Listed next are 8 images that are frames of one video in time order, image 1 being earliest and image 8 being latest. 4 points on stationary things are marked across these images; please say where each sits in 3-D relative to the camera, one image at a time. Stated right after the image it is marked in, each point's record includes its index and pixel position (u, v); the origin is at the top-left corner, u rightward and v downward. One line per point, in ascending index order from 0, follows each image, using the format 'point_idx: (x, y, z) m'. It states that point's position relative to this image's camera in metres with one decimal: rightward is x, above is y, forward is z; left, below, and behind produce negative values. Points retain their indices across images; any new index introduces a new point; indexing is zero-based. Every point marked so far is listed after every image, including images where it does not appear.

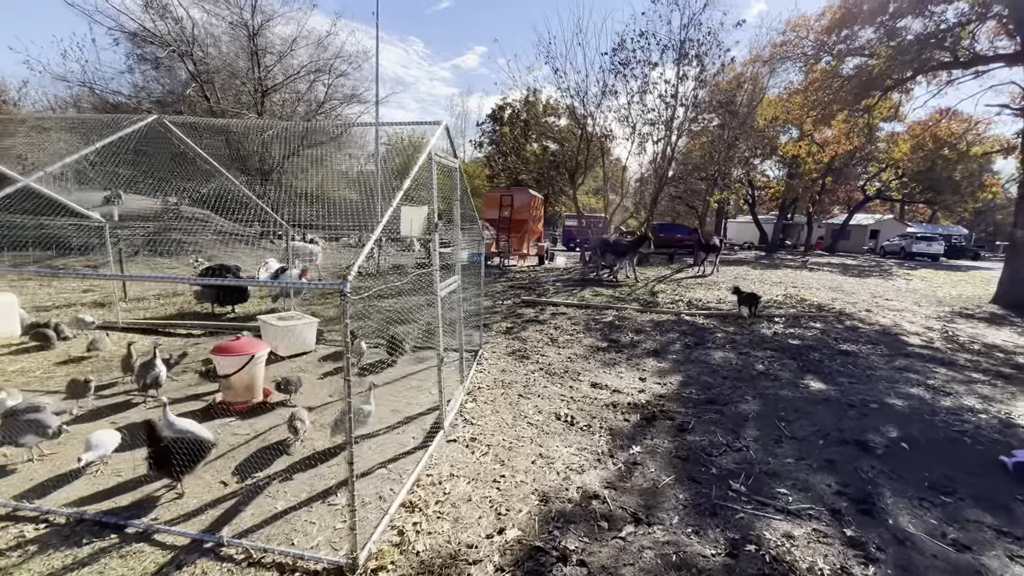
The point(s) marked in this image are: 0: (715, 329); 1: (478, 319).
0: (+2.9, -0.6, +6.7) m
1: (-0.5, -0.5, +6.8) m
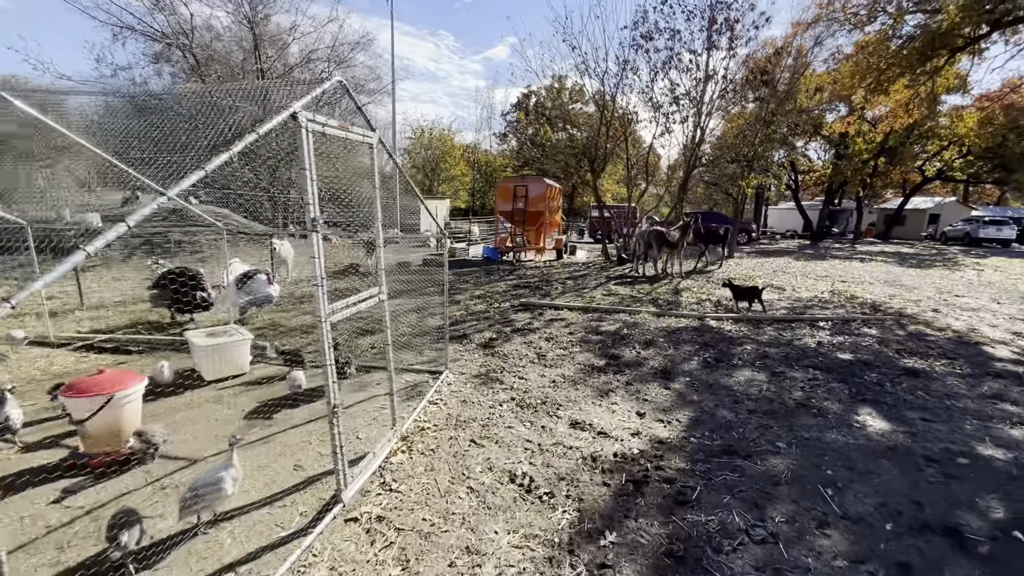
0: (+2.7, -0.6, +5.6) m
1: (-0.7, -0.5, +5.8) m
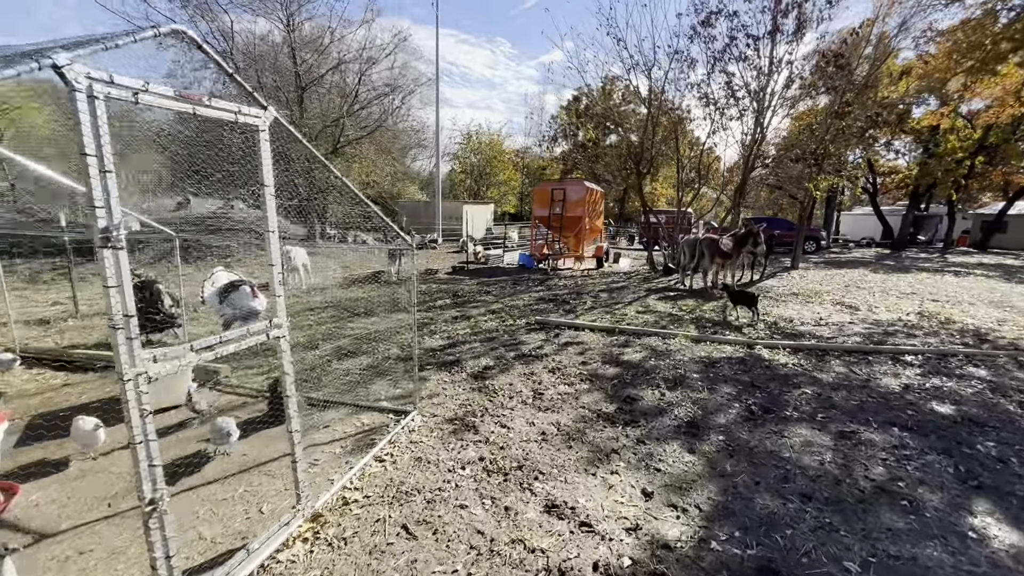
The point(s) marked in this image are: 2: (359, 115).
0: (+2.7, -0.9, +4.4) m
1: (-0.6, -0.7, +5.1) m
2: (-5.2, +5.9, +15.9) m
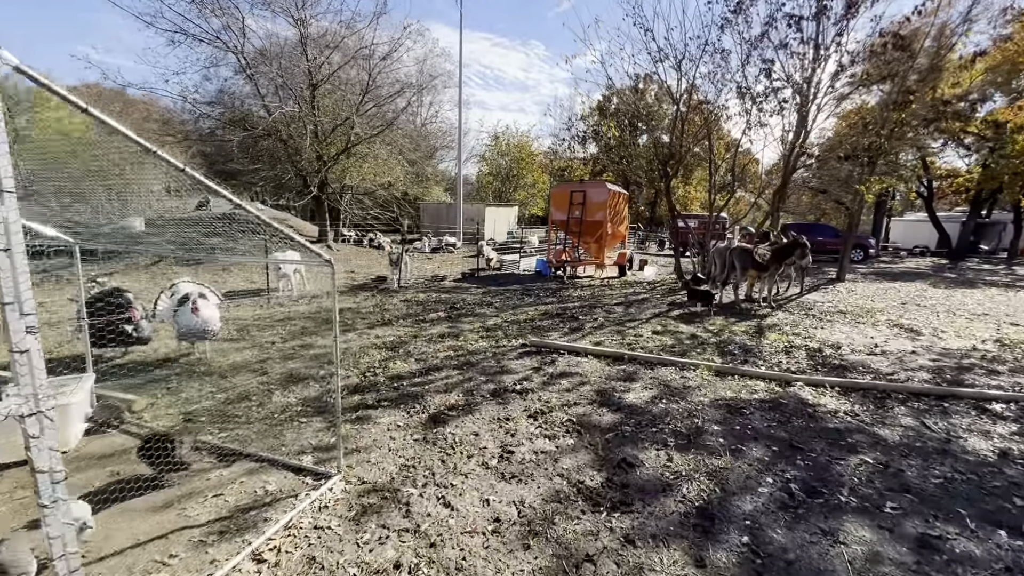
0: (+2.5, -1.1, +3.4) m
1: (-0.8, -0.9, +4.2) m
2: (-4.5, +5.7, +15.4) m
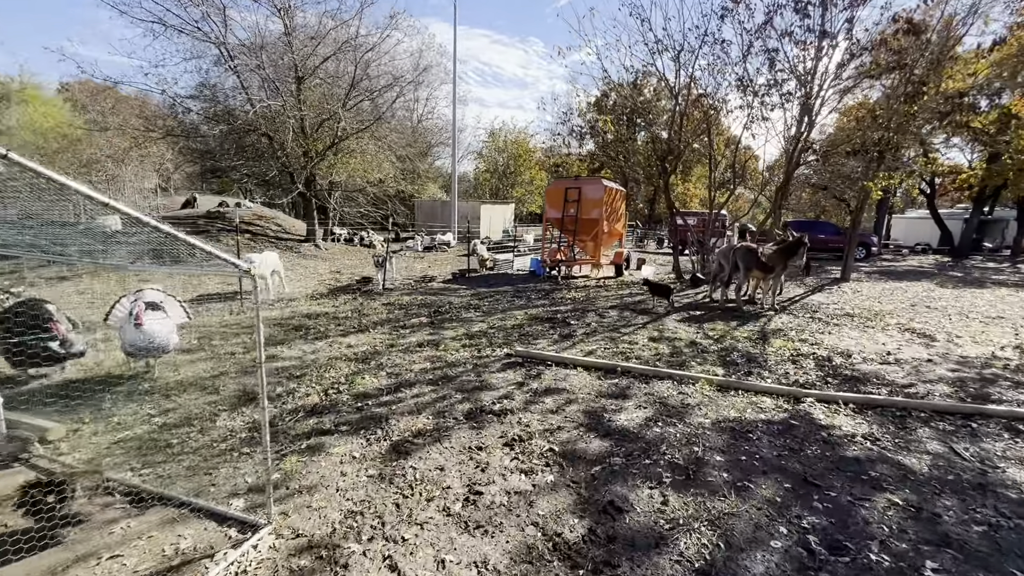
0: (+2.3, -1.1, +2.9) m
1: (-1.0, -0.9, +3.8) m
2: (-4.7, +5.7, +14.9) m
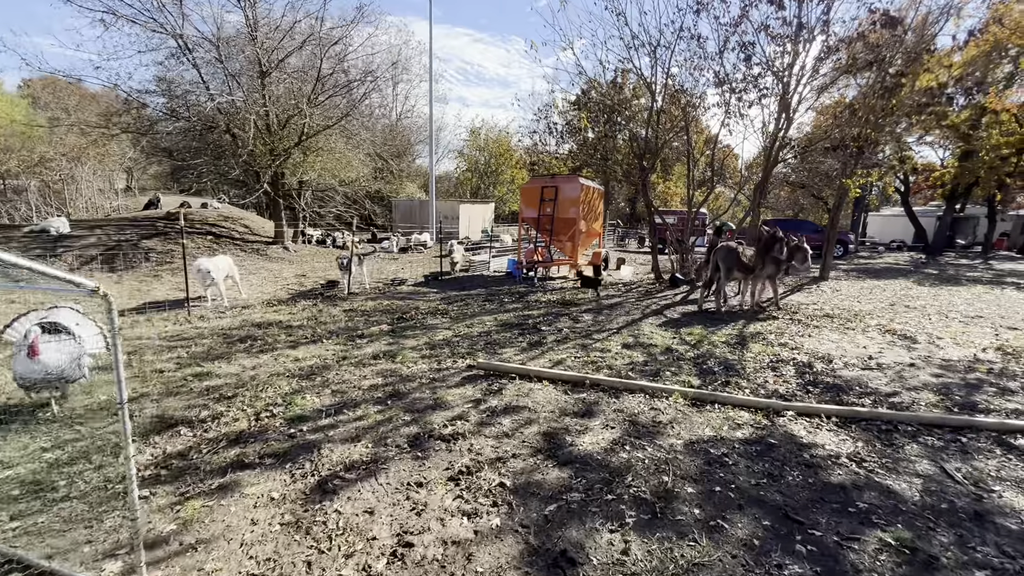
0: (+2.0, -1.2, +2.6) m
1: (-1.3, -1.0, +3.4) m
2: (-5.5, +5.6, +14.4) m
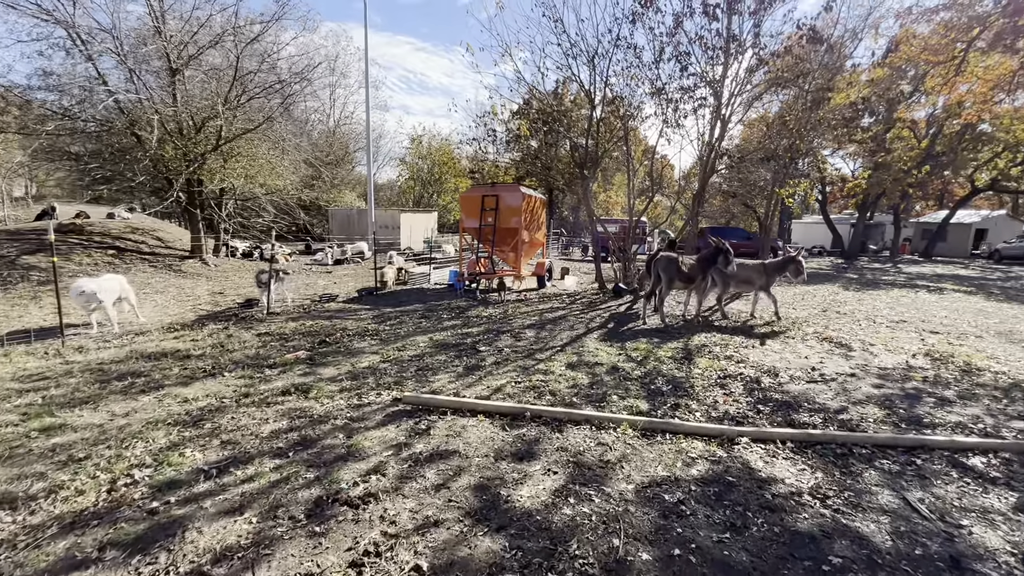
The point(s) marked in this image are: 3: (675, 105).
0: (+1.6, -1.3, +2.3) m
1: (-1.7, -1.2, +2.7) m
2: (-7.3, +5.1, +13.2) m
3: (+3.7, +4.1, +10.6) m
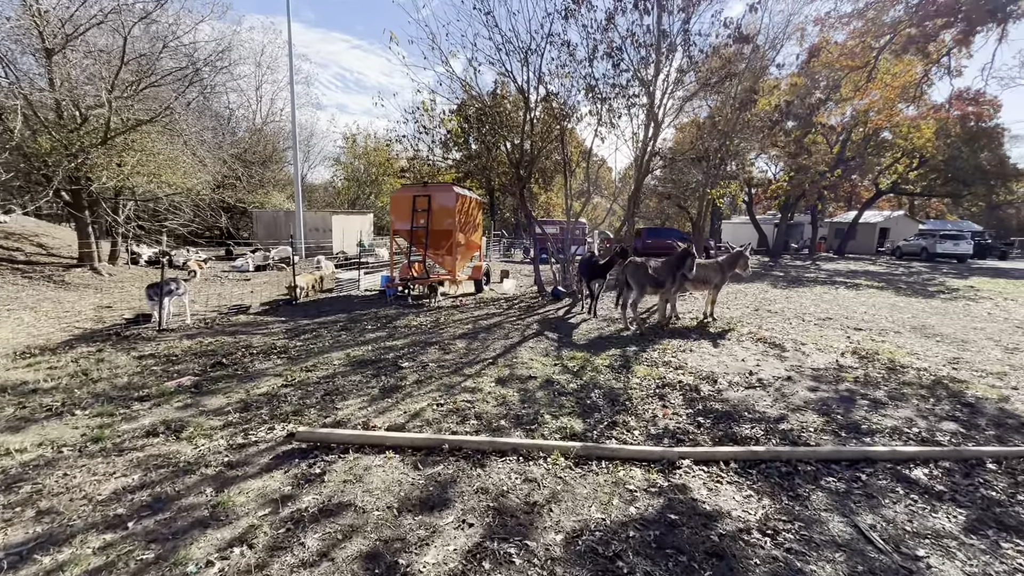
0: (+1.2, -1.3, +2.0) m
1: (-2.2, -1.3, +1.9) m
2: (-9.0, +4.8, +11.8) m
3: (+2.2, +4.1, +10.4) m
